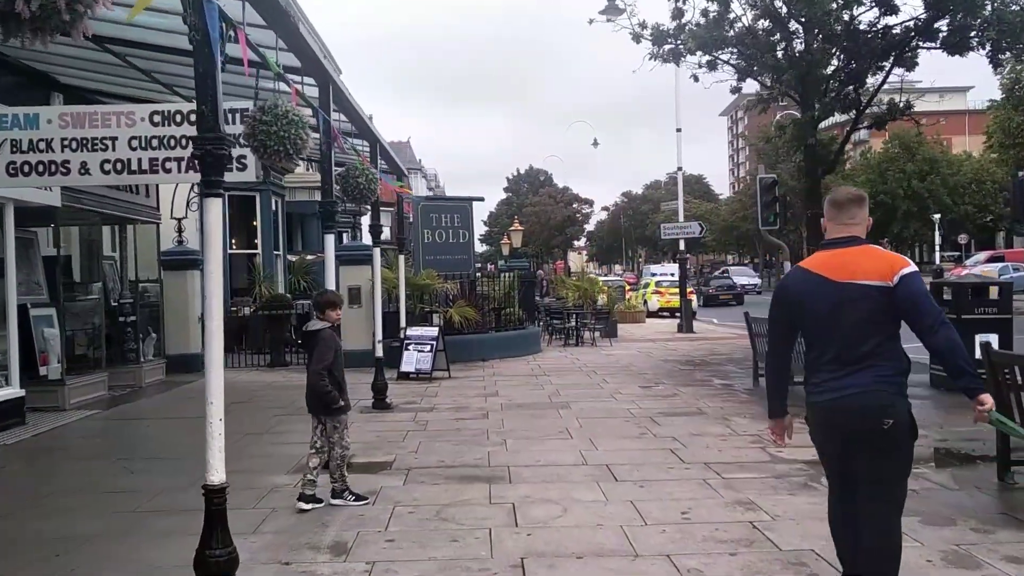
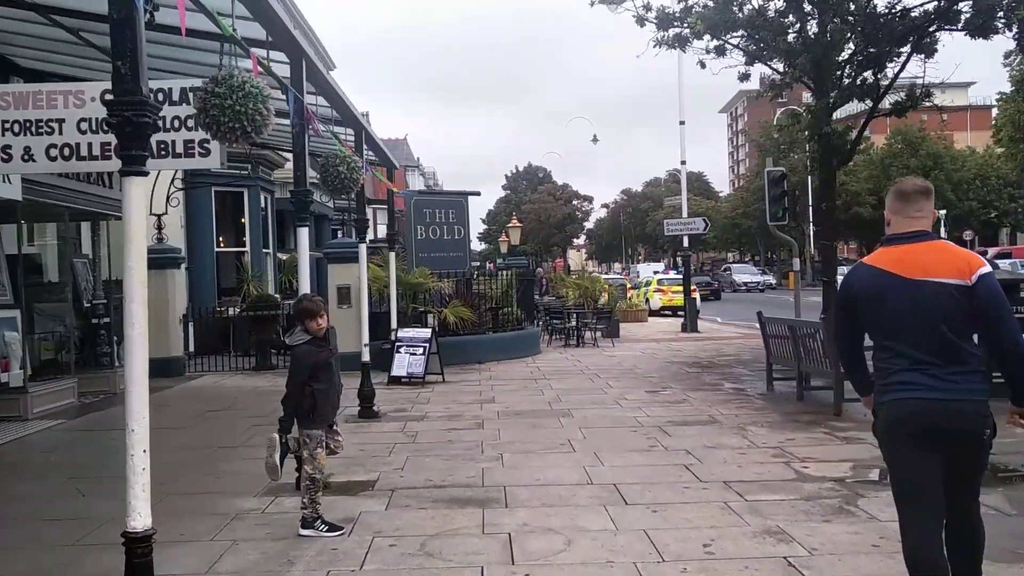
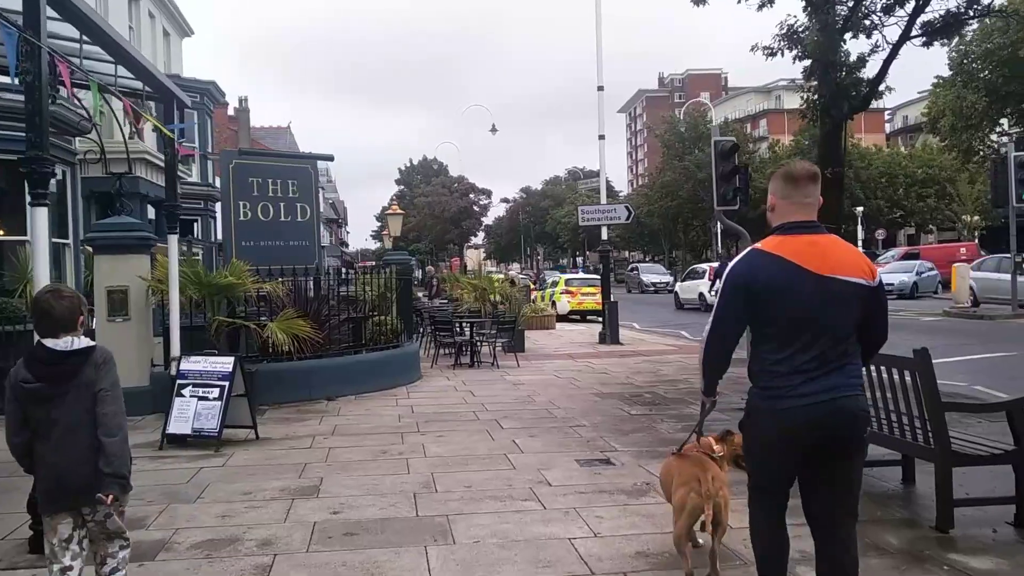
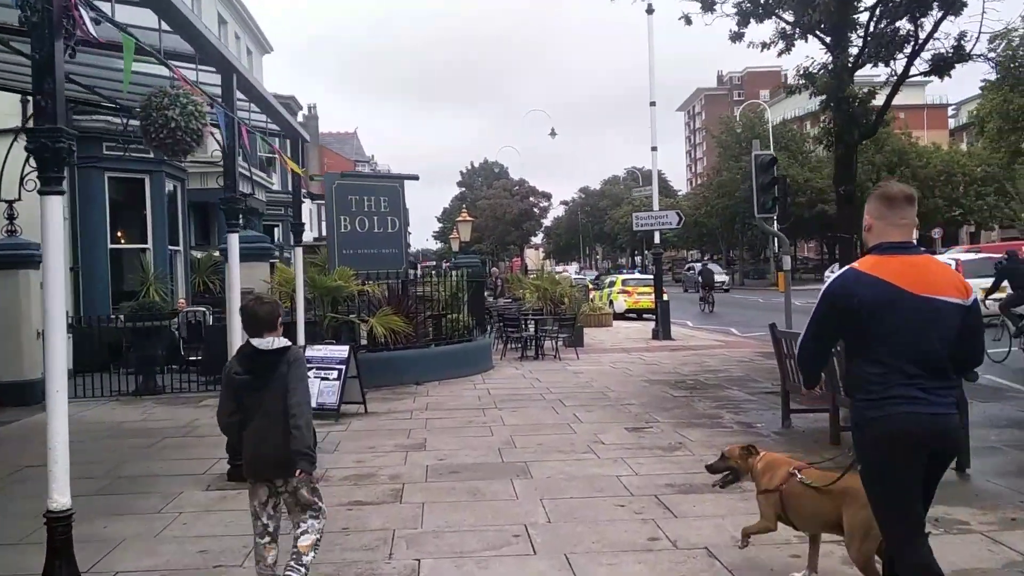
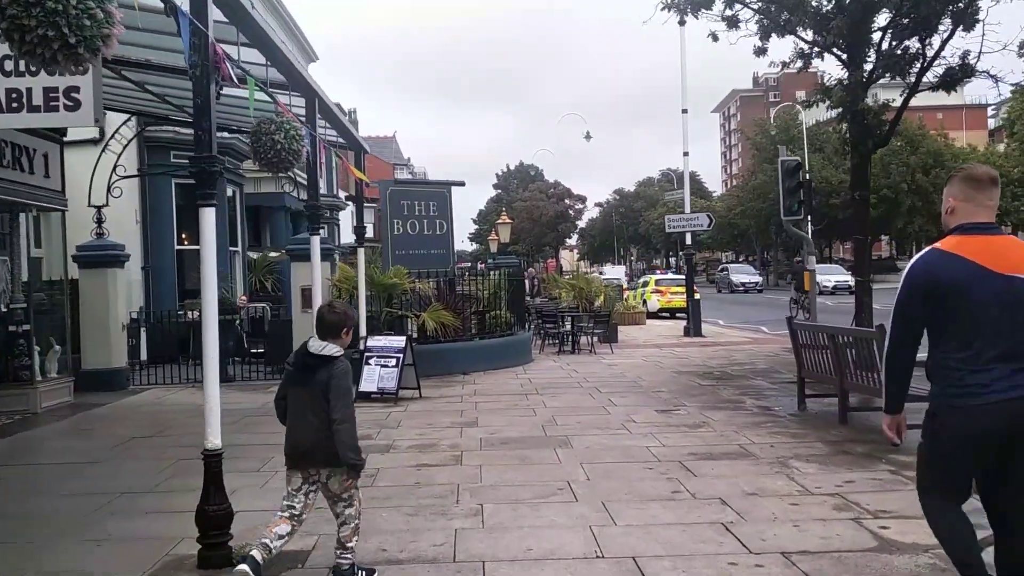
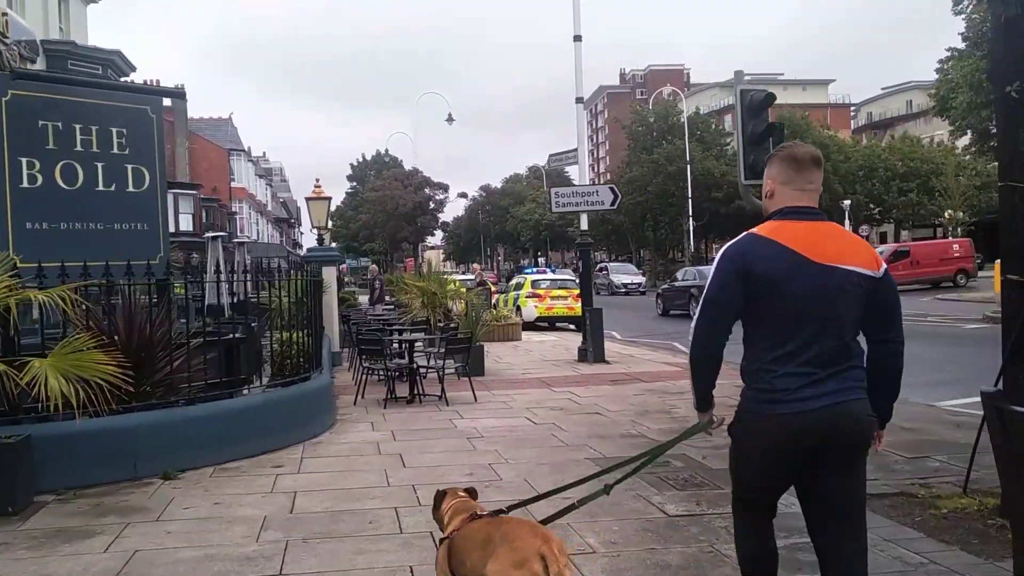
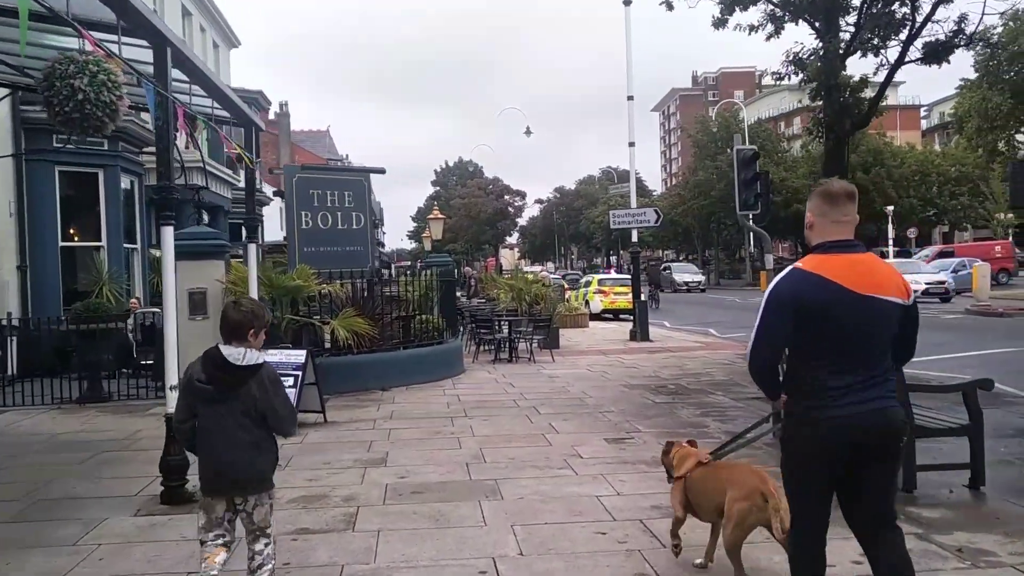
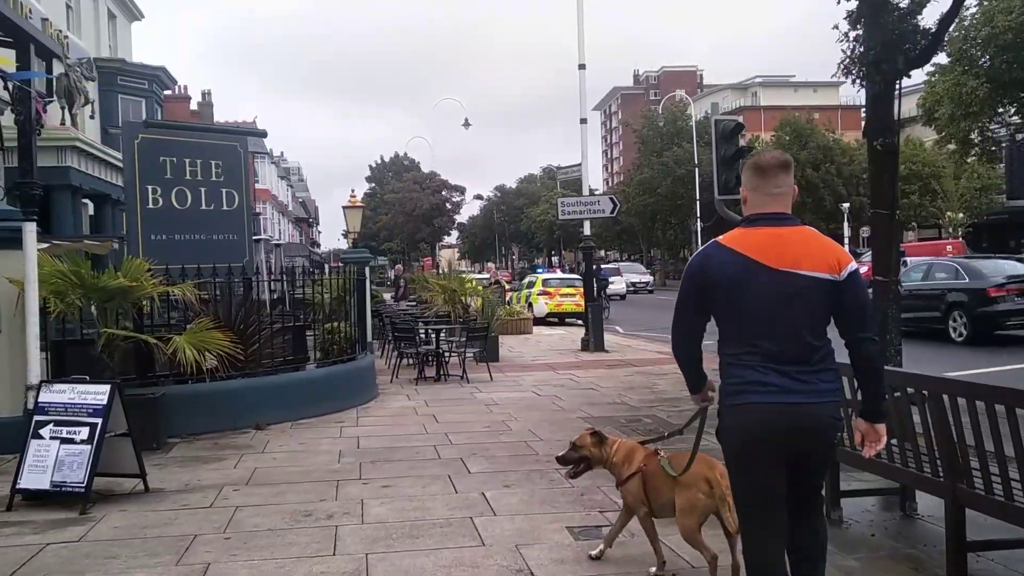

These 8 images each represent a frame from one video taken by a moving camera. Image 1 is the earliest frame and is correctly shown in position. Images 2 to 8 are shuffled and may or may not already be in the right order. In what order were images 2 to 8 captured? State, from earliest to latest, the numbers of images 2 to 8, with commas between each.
2, 5, 4, 7, 3, 8, 6
